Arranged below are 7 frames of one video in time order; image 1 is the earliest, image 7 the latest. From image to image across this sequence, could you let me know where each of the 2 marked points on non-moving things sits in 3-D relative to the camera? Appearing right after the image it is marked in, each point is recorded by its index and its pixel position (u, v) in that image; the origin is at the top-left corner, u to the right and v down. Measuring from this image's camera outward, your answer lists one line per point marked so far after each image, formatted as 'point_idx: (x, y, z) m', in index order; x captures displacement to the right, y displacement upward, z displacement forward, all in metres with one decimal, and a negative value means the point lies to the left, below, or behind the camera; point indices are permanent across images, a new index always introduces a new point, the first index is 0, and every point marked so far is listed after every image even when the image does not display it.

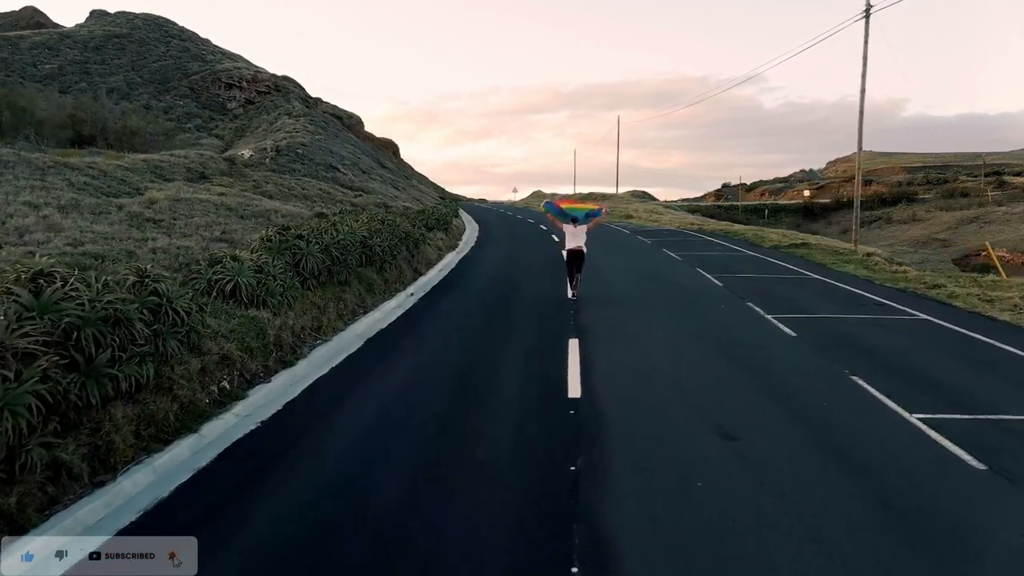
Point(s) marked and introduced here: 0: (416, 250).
0: (-2.3, +0.9, +15.7) m
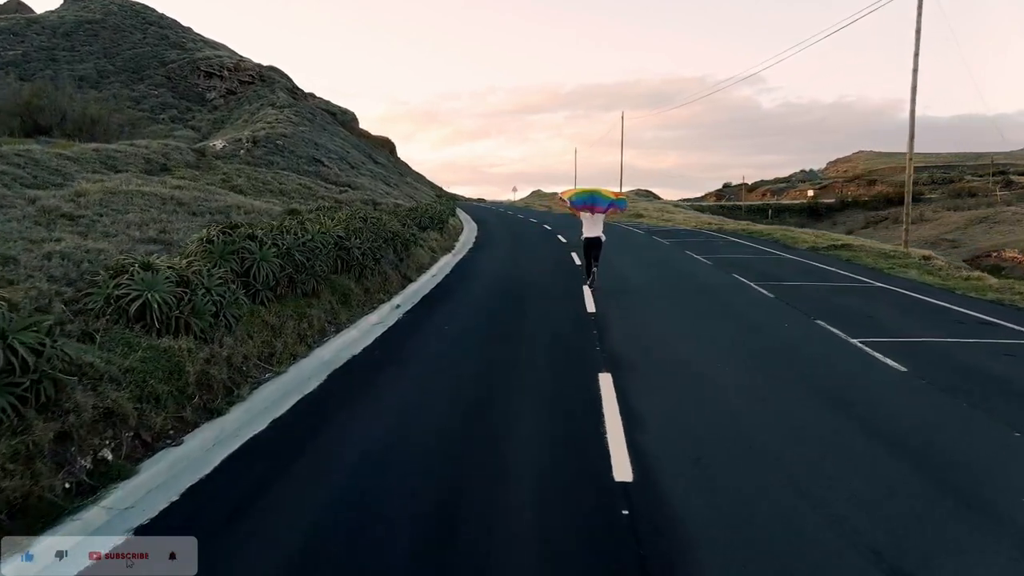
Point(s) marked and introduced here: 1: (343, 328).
0: (-2.2, +0.7, +13.6) m
1: (-2.2, -0.6, +8.5) m
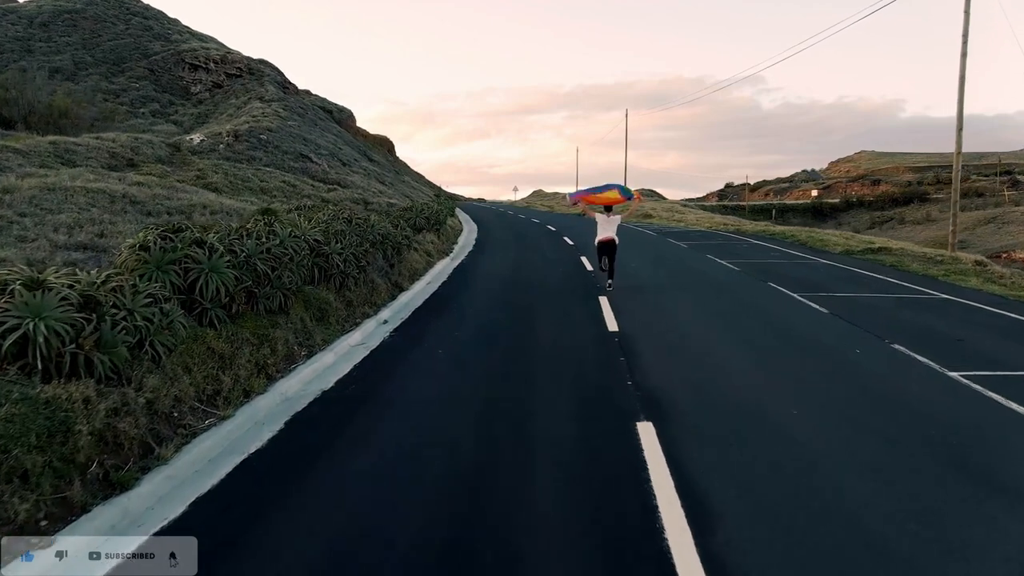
0: (-2.1, +0.6, +12.2) m
1: (-2.2, -0.7, +7.0) m
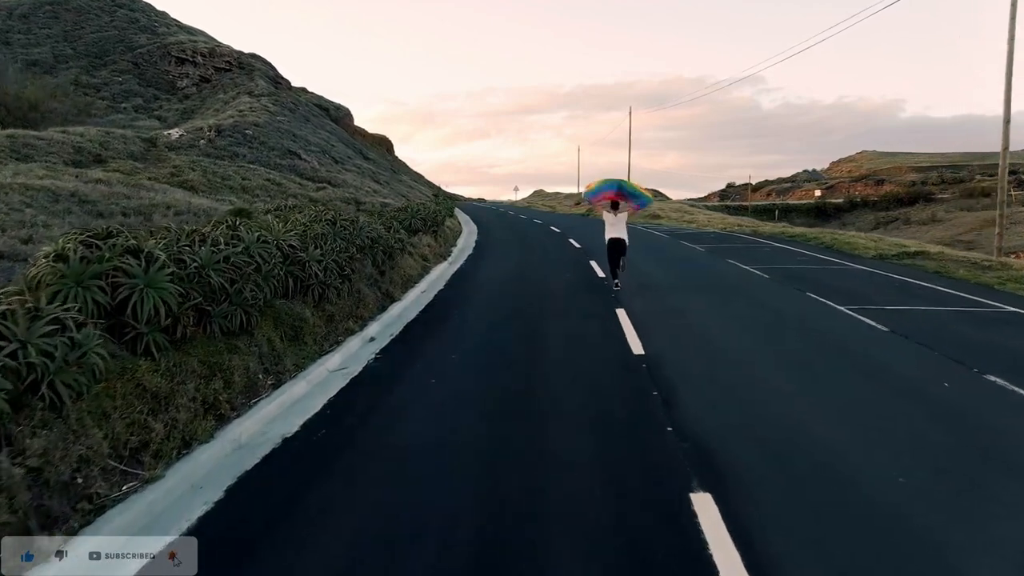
0: (-2.1, +0.4, +11.0) m
1: (-2.1, -0.9, +5.8) m
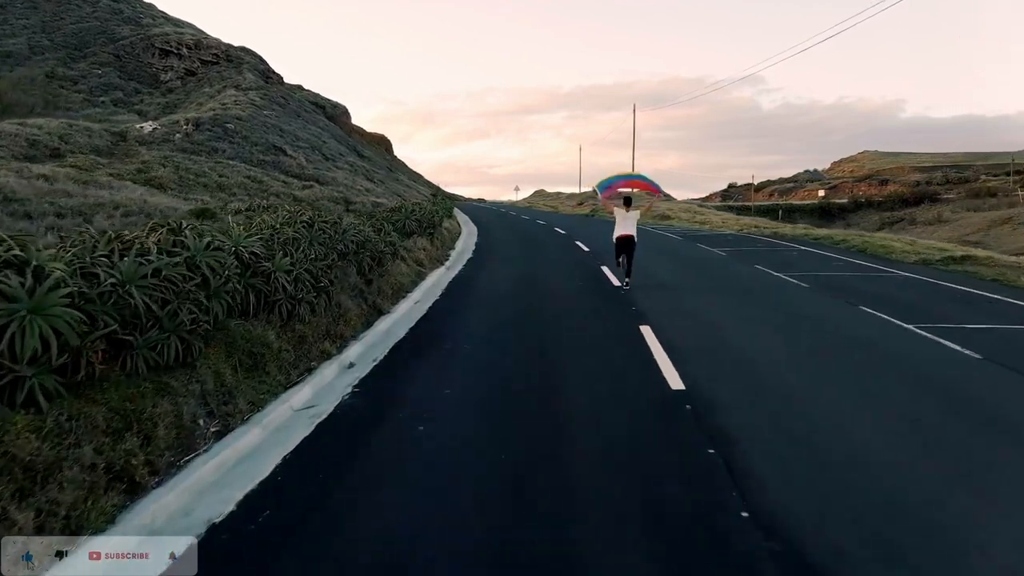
0: (-2.0, +0.3, +9.8) m
1: (-2.0, -1.0, +4.6) m
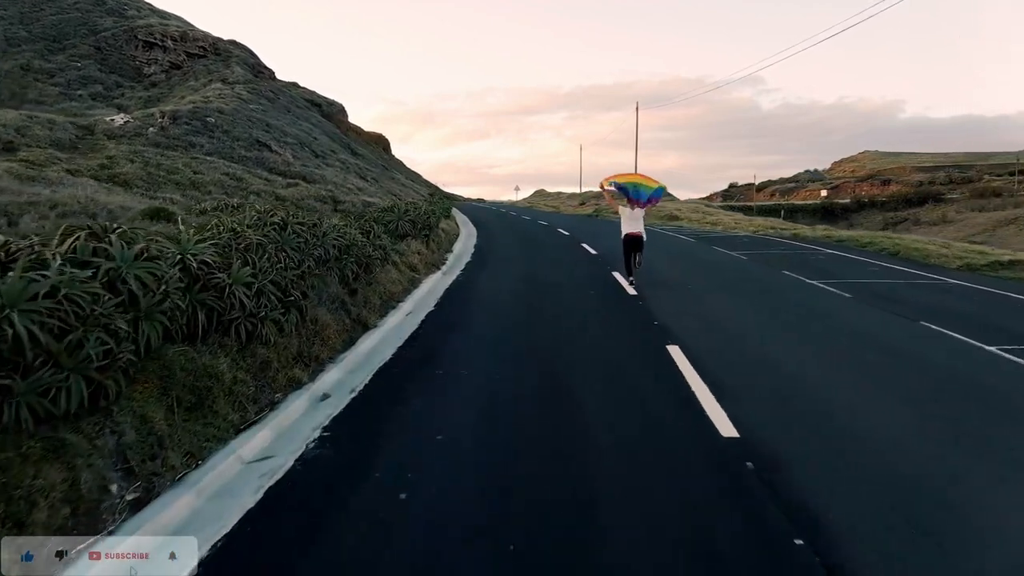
0: (-2.0, +0.1, +8.7) m
1: (-2.0, -1.1, +3.5) m
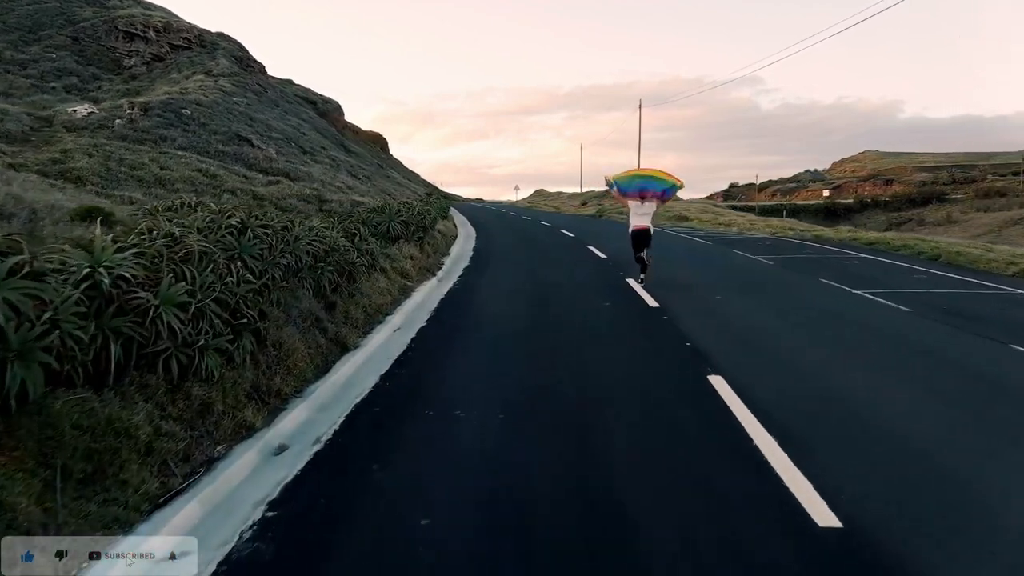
0: (-1.9, 0.0, +7.5) m
1: (-1.9, -1.3, +2.3) m
